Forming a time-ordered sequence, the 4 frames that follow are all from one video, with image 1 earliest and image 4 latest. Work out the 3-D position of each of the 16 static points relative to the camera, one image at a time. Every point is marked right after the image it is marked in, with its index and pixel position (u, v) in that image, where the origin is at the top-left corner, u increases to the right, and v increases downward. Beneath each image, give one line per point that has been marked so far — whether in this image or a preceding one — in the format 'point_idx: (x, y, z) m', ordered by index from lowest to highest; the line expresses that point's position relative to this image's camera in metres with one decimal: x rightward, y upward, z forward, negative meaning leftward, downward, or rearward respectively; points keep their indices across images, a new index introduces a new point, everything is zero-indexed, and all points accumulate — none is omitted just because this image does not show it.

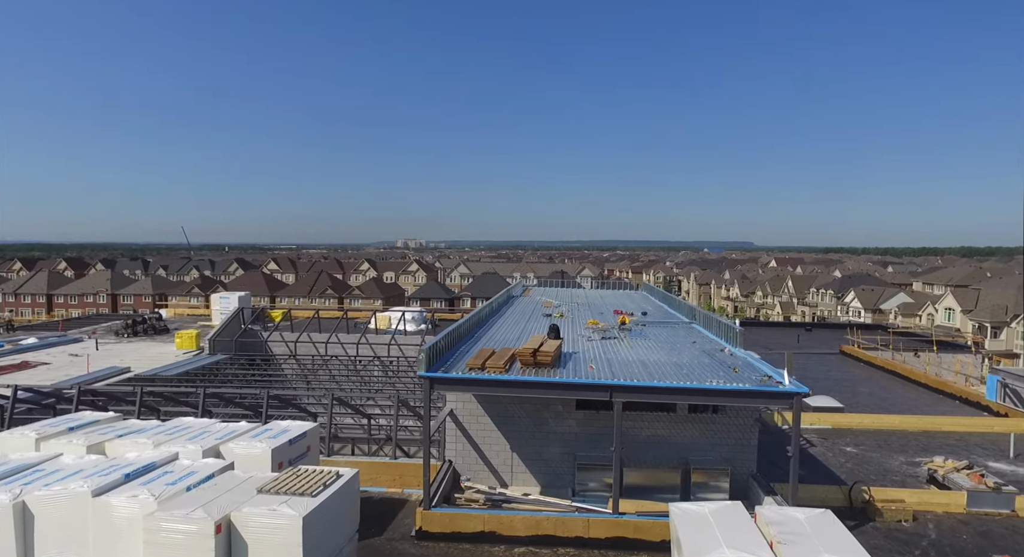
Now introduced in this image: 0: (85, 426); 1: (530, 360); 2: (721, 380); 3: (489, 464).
0: (-6.5, -2.2, +10.0) m
1: (+0.3, -1.4, +10.8) m
2: (+3.3, -1.6, +10.3) m
3: (-0.4, -3.4, +12.2) m
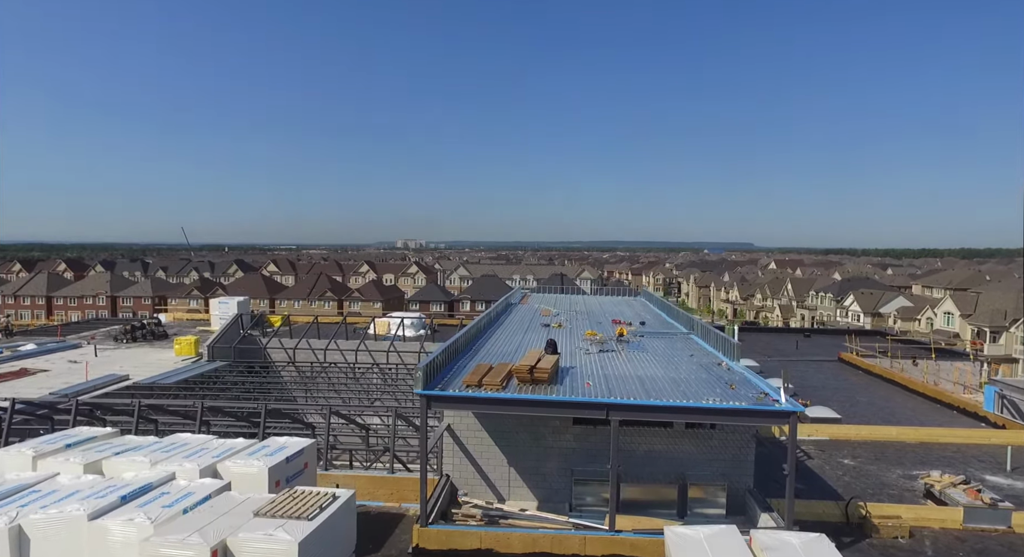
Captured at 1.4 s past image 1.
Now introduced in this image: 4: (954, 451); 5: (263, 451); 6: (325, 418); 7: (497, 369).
0: (-6.5, -2.5, +10.1) m
1: (+0.2, -1.6, +10.8) m
2: (+3.2, -1.8, +10.4) m
3: (-0.5, -3.7, +12.2) m
4: (+10.0, -3.9, +14.9) m
5: (-3.7, -2.6, +9.9) m
6: (-4.1, -3.1, +14.6) m
7: (-0.3, -1.5, +11.2) m
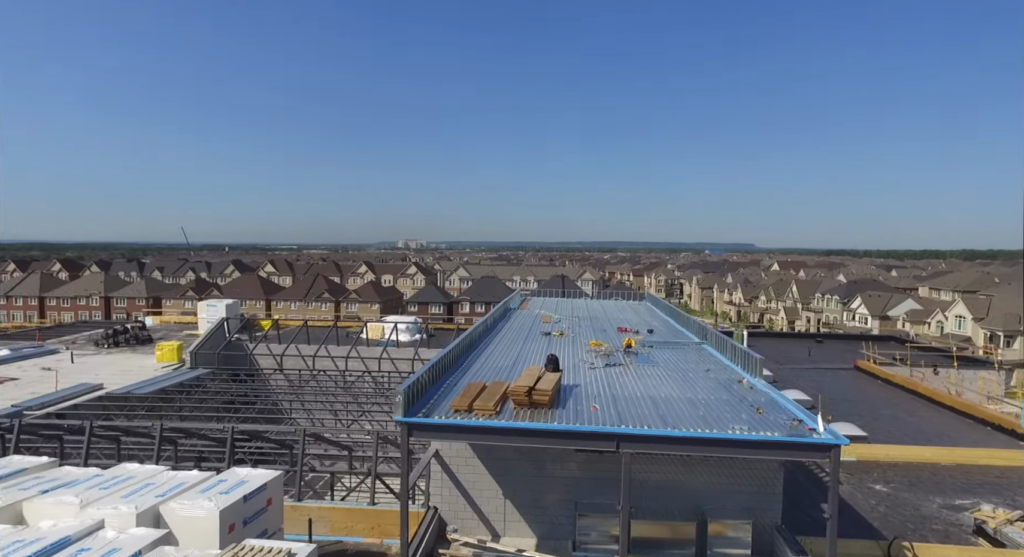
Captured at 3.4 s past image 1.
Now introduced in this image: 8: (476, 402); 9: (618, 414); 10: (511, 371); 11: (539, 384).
0: (-6.6, -2.6, +8.7) m
1: (+0.2, -1.7, +9.5) m
2: (+3.1, -2.0, +9.0) m
3: (-0.5, -3.8, +10.8) m
4: (+9.9, -4.0, +13.6) m
5: (-3.8, -2.7, +8.5) m
6: (-4.2, -3.2, +13.3) m
7: (-0.3, -1.7, +9.8) m
8: (-0.5, -1.7, +9.3) m
9: (+1.5, -1.9, +9.5) m
10: (0.0, -1.7, +12.0) m
11: (+0.4, -1.6, +9.9) m
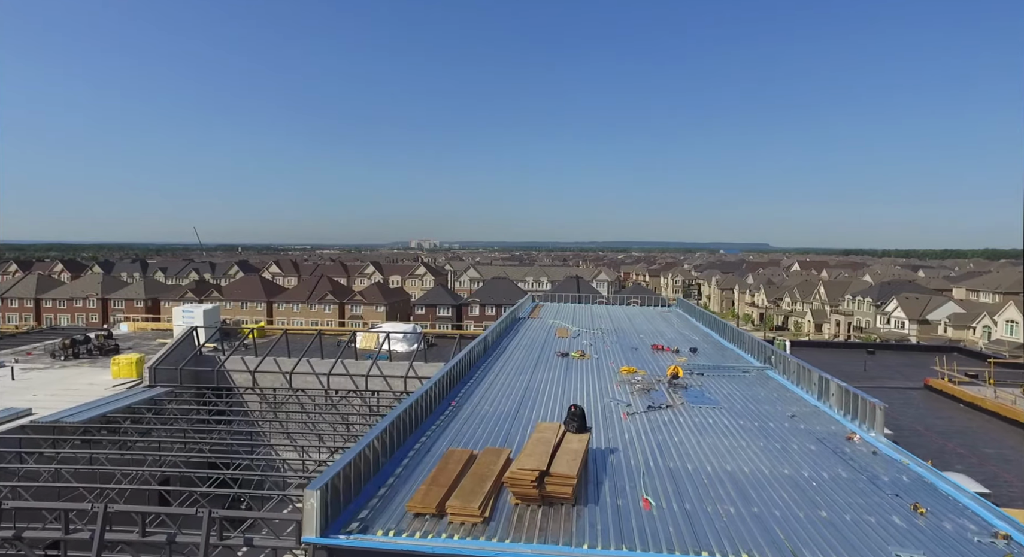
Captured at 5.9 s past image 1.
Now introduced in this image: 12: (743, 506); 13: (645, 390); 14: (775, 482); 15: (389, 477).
0: (-6.6, -2.7, +5.1) m
1: (+0.2, -1.9, +5.8) m
2: (+3.1, -2.1, +5.2) m
3: (-0.5, -3.9, +7.1) m
4: (+10.0, -4.1, +9.7) m
5: (-3.8, -2.8, +4.9) m
6: (-4.1, -3.4, +9.7) m
7: (-0.3, -1.8, +6.1) m
8: (-0.5, -1.8, +5.6) m
9: (+1.5, -2.1, +5.8) m
10: (0.0, -1.8, +8.3) m
11: (+0.4, -1.7, +6.2) m
12: (+2.1, -2.0, +5.9) m
13: (+2.1, -1.7, +10.3) m
14: (+2.6, -2.0, +6.5) m
15: (-1.2, -1.9, +6.5) m
